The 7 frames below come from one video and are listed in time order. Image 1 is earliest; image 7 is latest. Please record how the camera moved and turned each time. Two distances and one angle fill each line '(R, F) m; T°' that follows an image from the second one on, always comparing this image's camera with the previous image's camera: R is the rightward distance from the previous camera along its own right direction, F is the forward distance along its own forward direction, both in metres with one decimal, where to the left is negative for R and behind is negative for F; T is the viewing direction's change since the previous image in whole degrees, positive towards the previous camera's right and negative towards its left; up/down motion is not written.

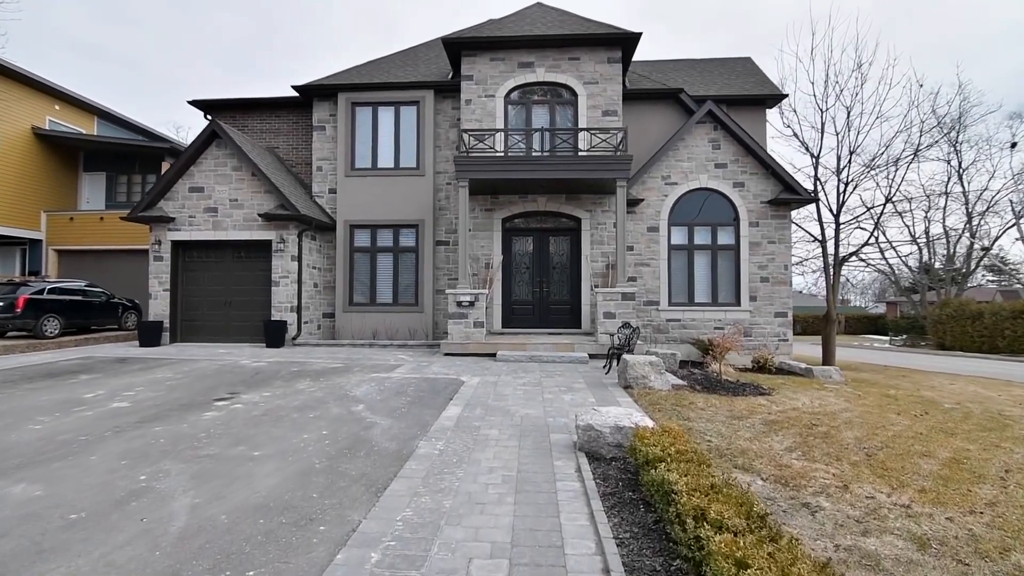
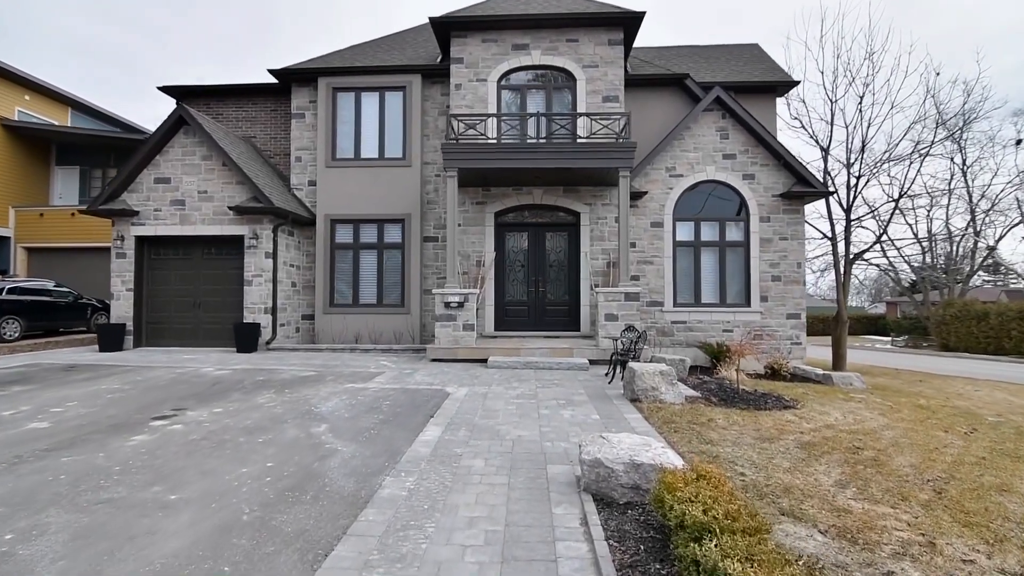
(+0.1, +0.9) m; 0°
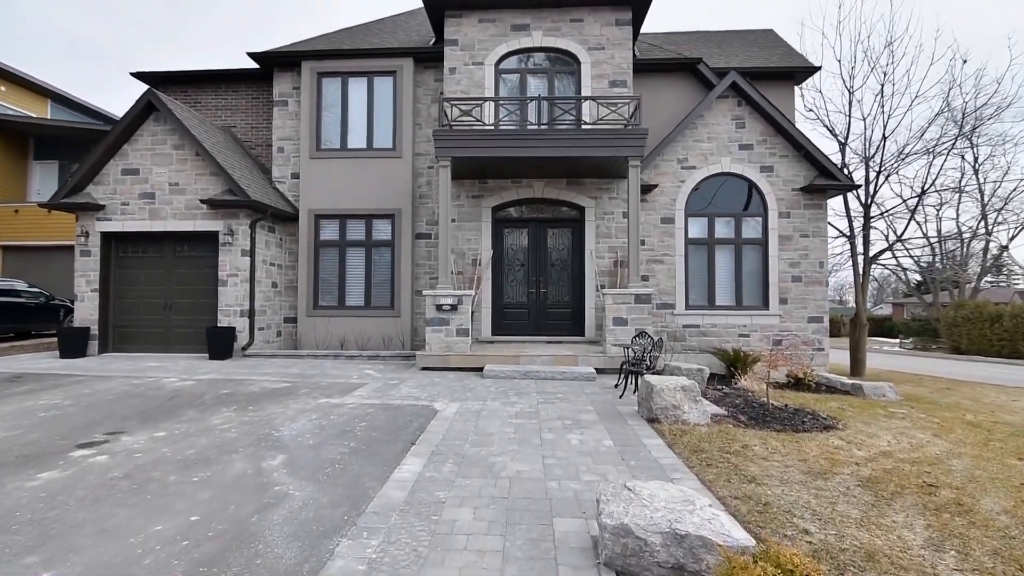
(0.0, +0.9) m; 0°
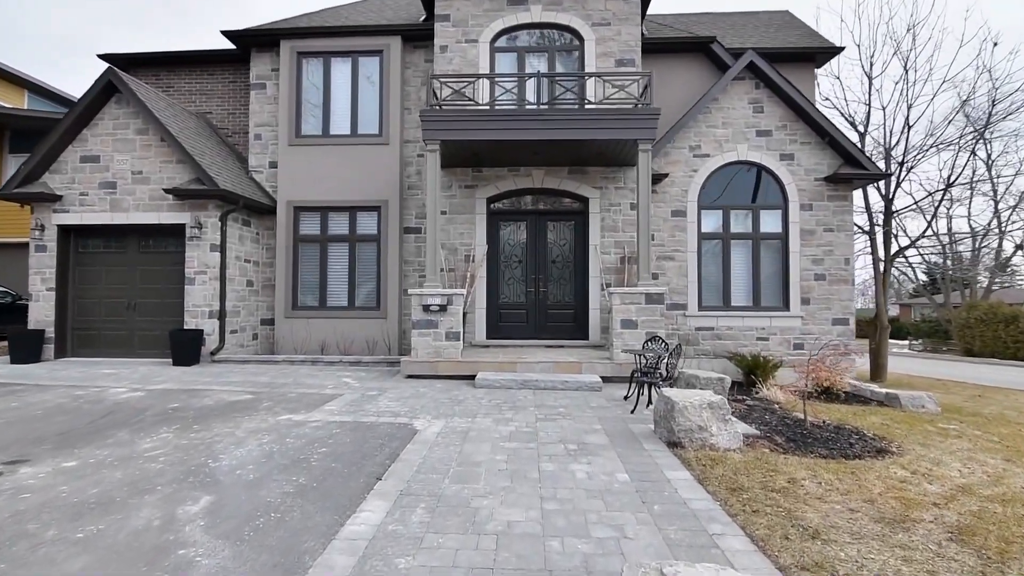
(+0.1, +0.9) m; 0°
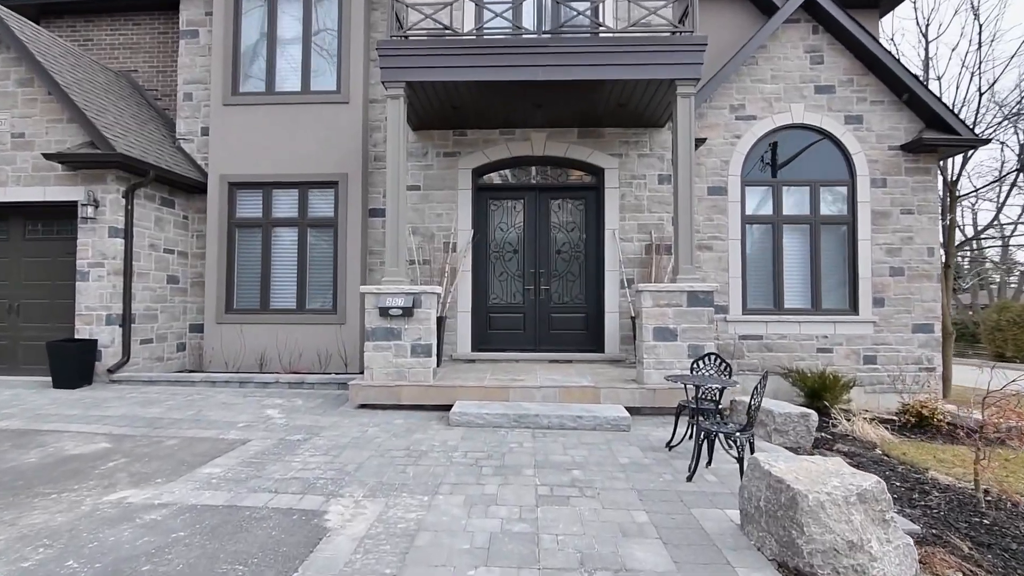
(+0.1, +2.1) m; 0°
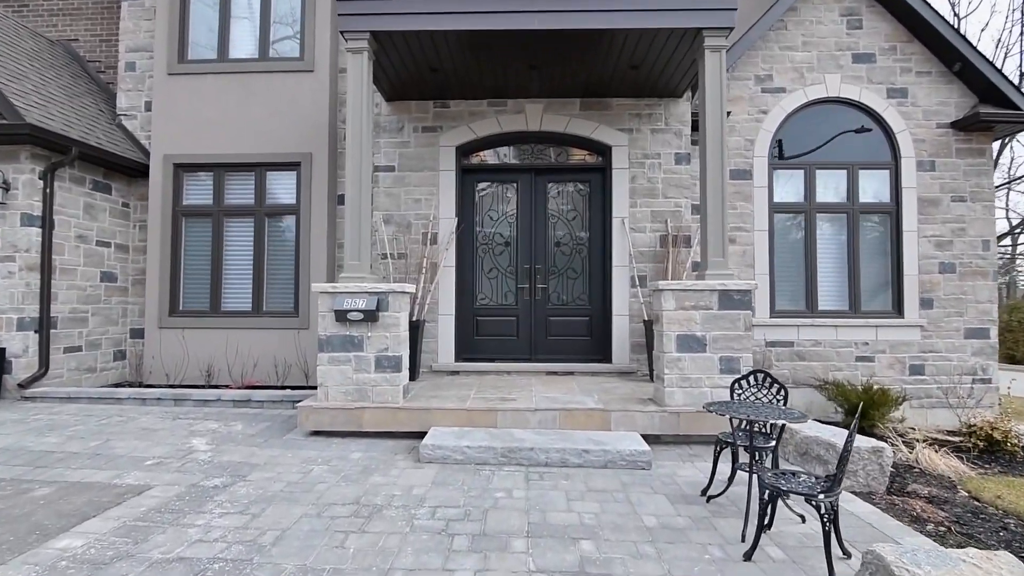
(+0.1, +1.1) m; 0°
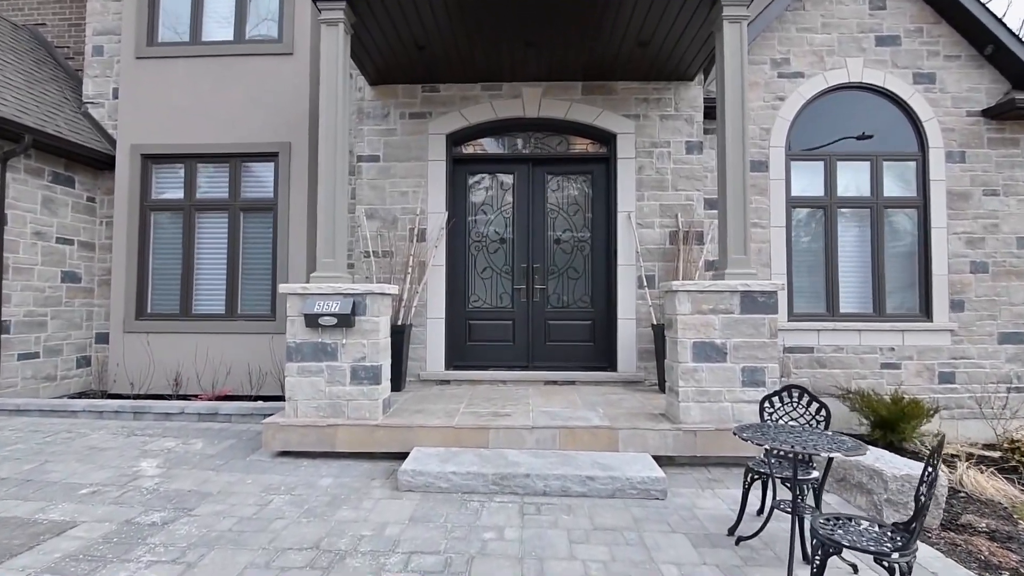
(0.0, +0.5) m; 0°
